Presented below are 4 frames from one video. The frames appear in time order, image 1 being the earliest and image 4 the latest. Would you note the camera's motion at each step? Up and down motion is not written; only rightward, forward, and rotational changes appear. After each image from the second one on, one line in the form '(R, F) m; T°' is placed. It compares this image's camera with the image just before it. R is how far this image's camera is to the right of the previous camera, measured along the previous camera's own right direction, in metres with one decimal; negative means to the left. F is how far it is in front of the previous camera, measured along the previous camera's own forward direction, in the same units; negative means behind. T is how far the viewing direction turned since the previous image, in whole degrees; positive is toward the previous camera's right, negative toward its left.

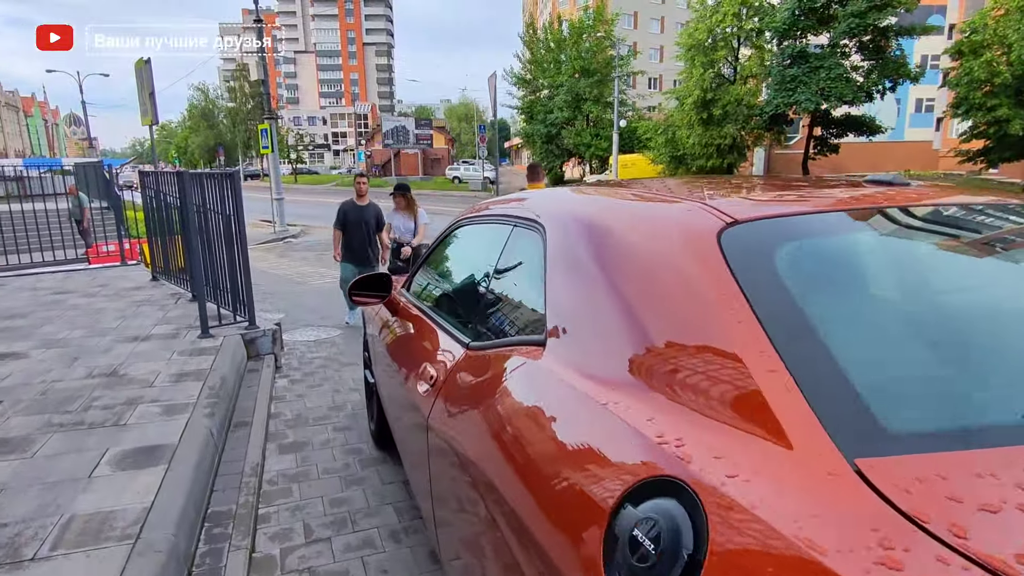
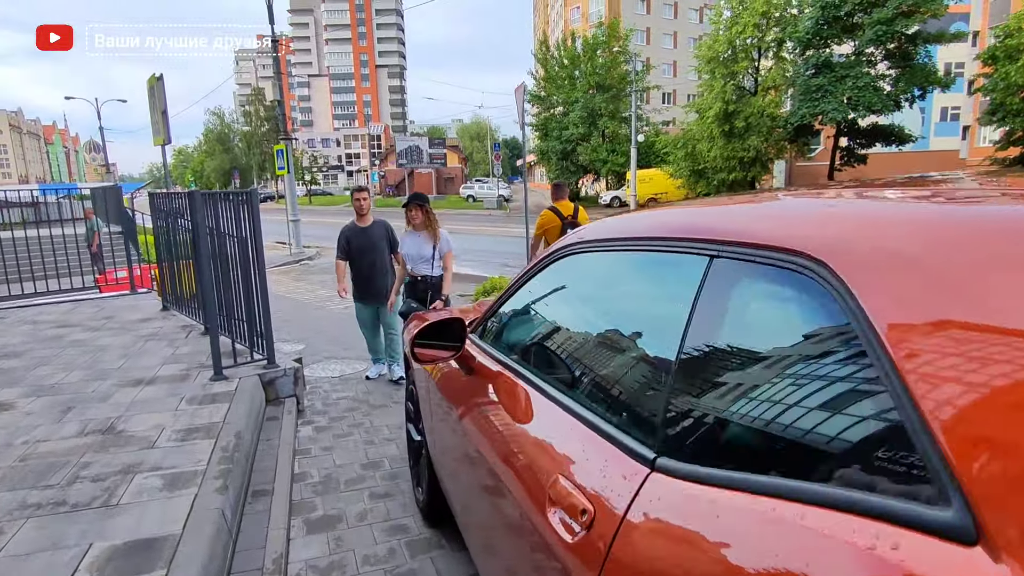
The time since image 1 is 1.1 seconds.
(-0.3, +0.7) m; -1°
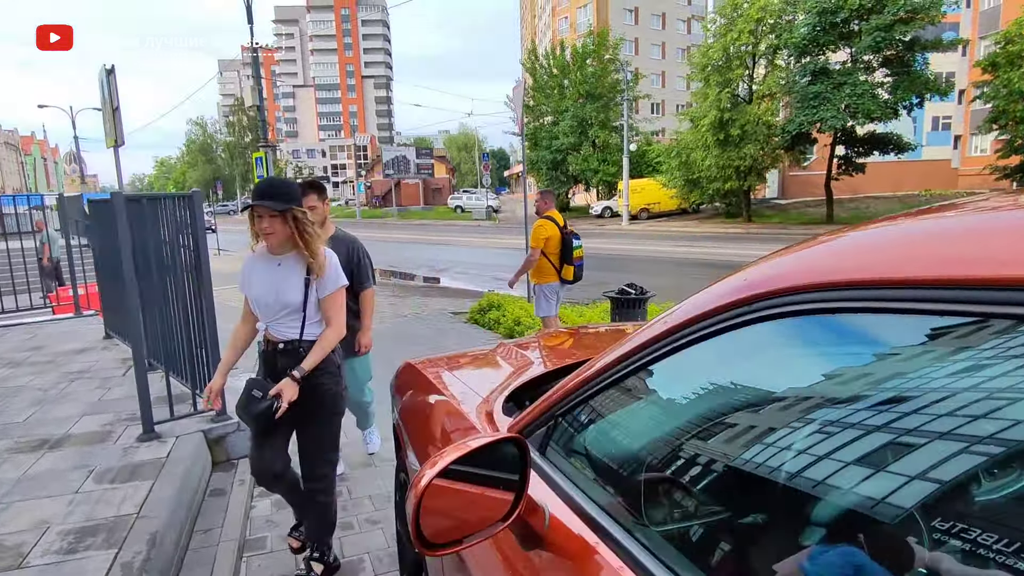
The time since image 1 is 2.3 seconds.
(-0.2, +1.0) m; +1°
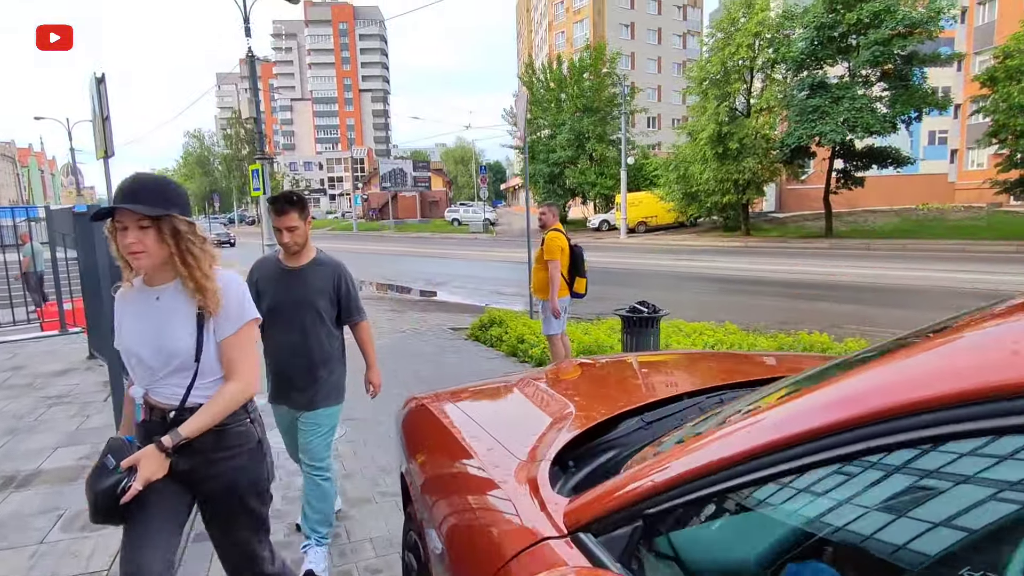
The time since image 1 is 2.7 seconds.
(-0.1, +0.3) m; 0°
